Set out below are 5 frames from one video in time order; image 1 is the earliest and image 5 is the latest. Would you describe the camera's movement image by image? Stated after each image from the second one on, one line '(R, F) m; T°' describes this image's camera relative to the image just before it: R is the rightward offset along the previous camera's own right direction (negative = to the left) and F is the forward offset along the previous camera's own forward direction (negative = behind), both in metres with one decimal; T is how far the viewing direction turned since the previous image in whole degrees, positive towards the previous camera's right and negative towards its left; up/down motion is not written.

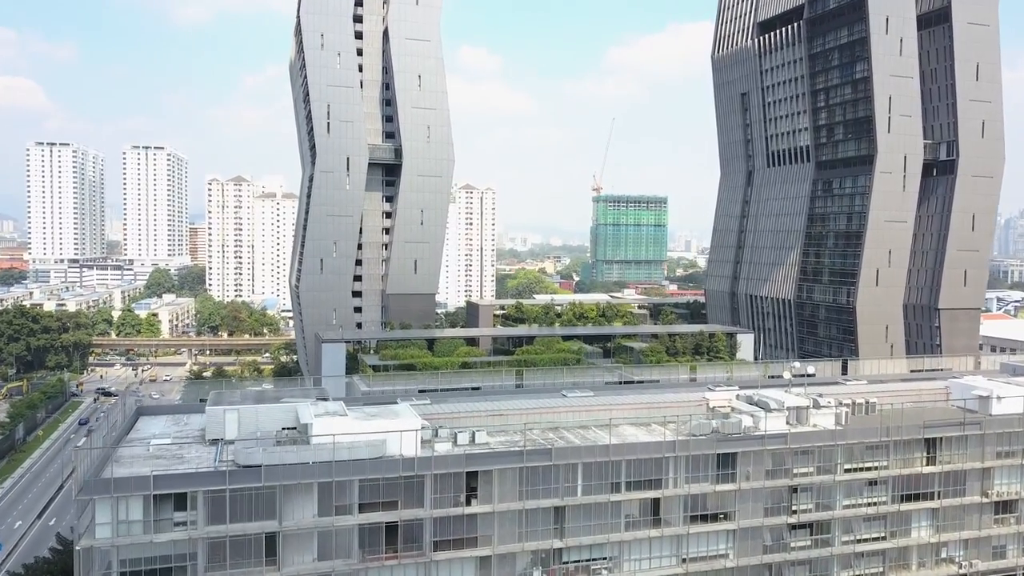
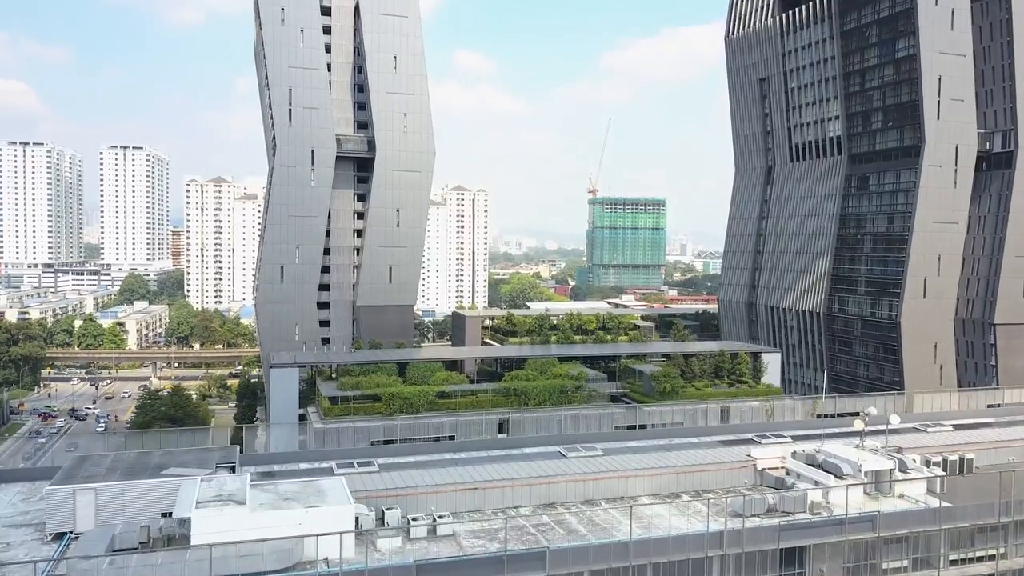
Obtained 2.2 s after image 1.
(+0.3, +5.9) m; 0°
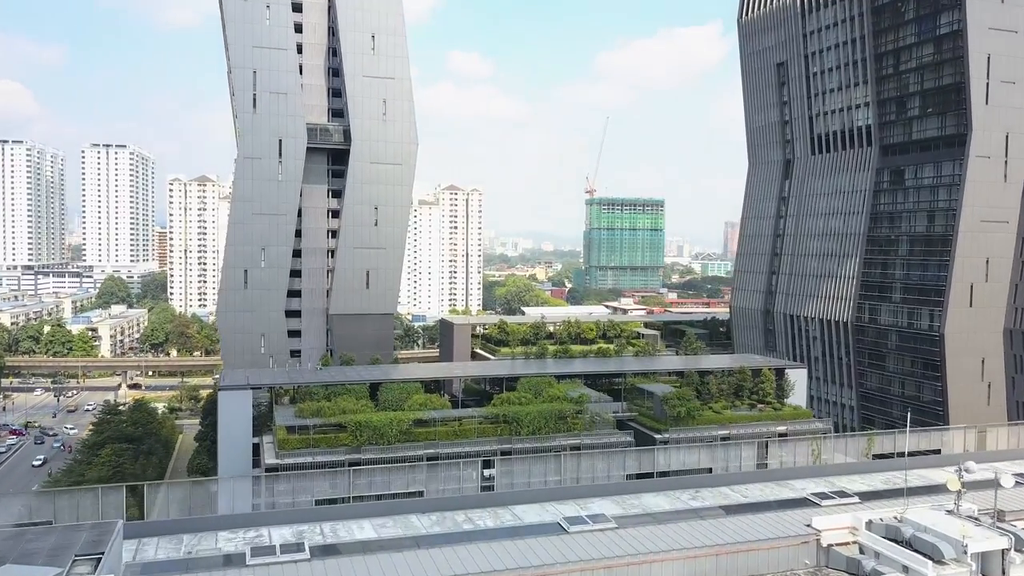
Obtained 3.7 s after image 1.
(+0.2, +4.3) m; 0°
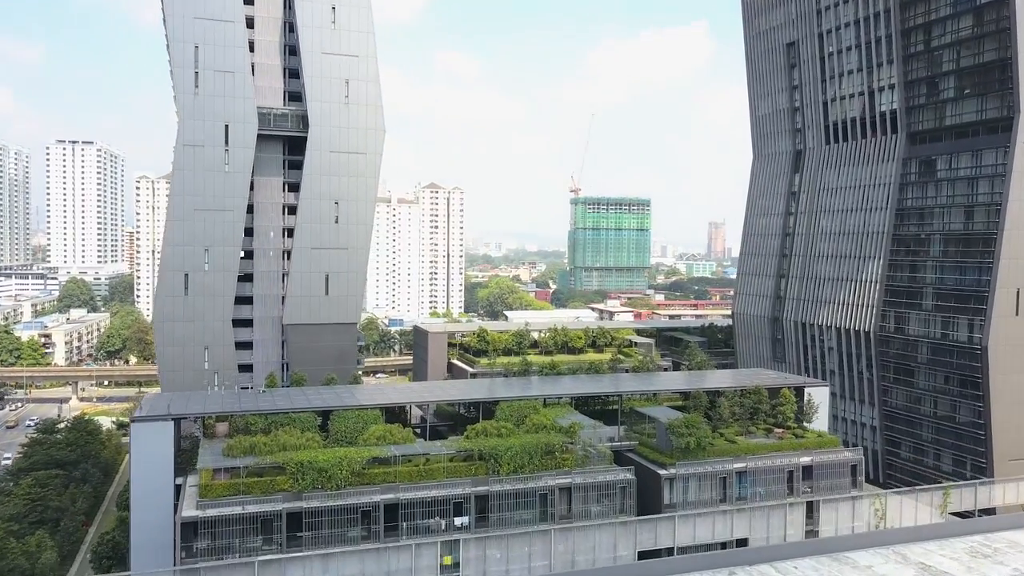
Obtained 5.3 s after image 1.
(+0.2, +4.4) m; +1°
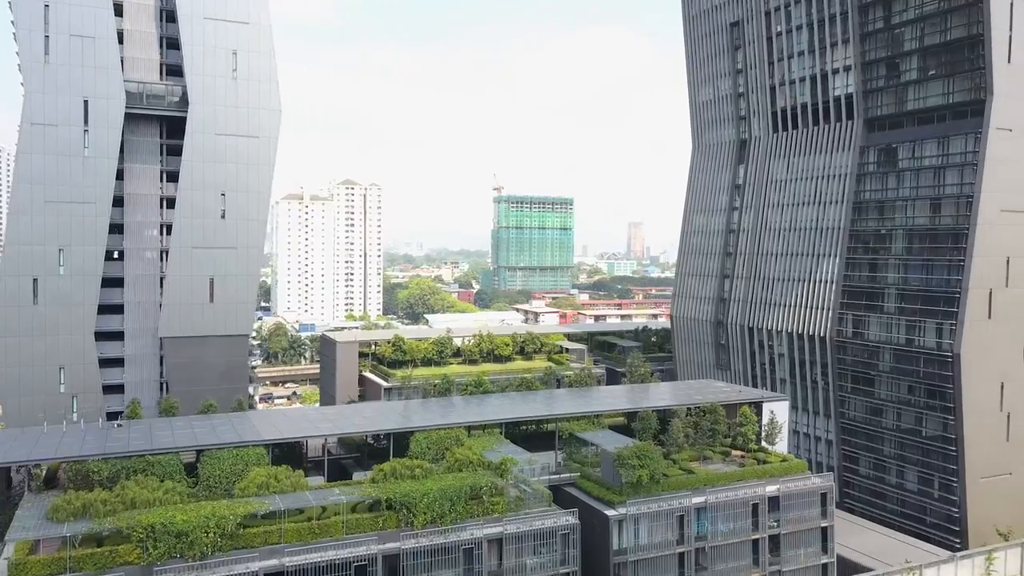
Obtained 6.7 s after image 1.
(+0.1, +4.0) m; +6°
